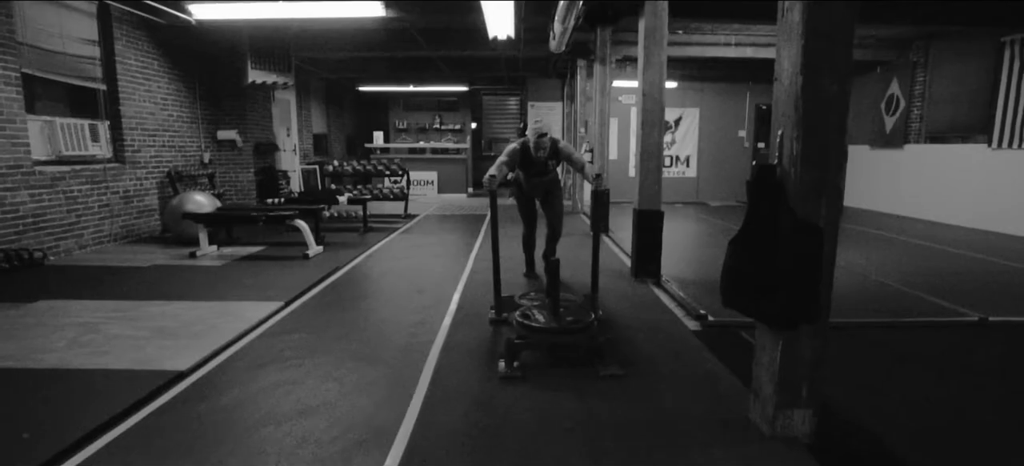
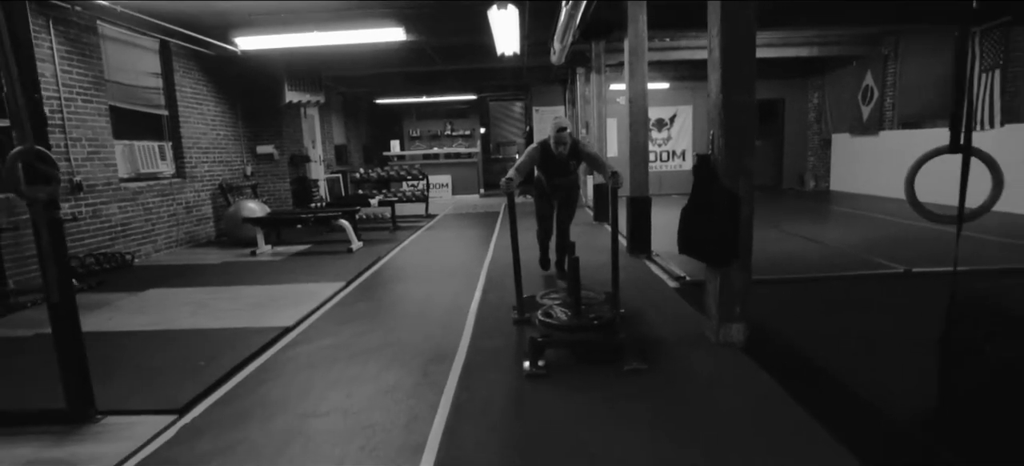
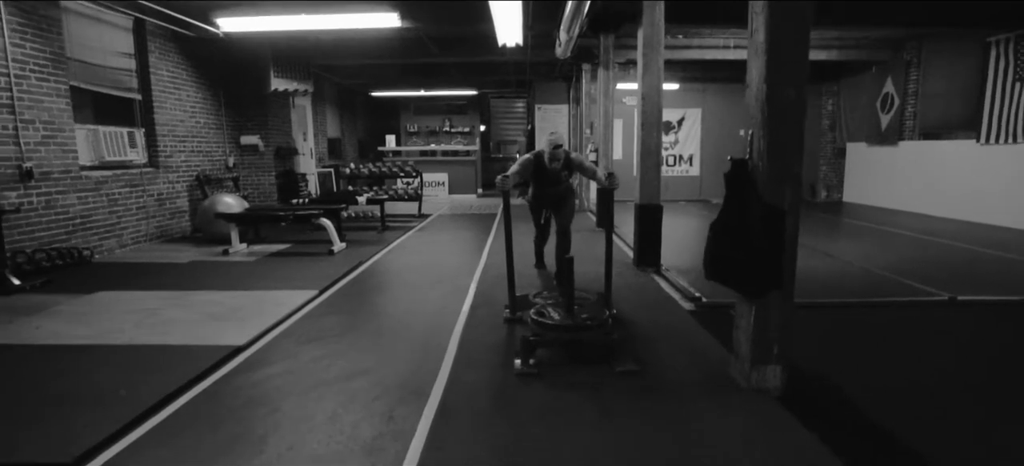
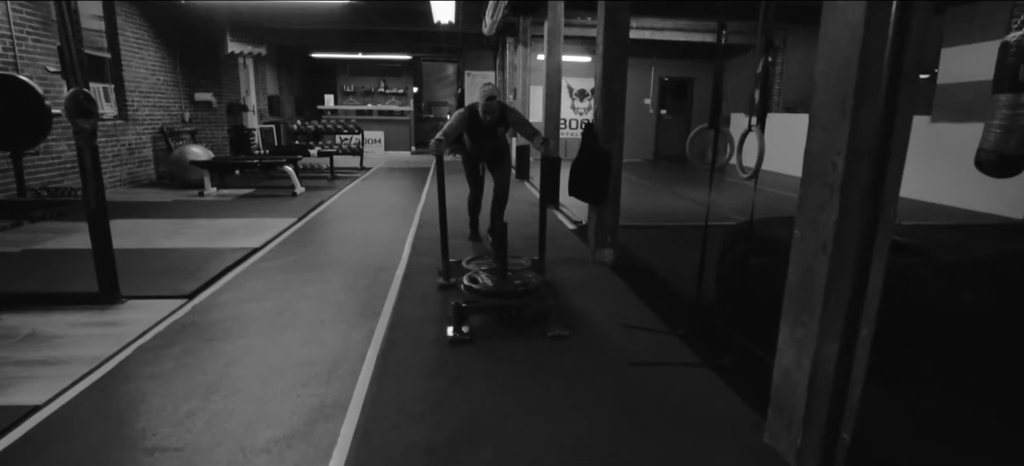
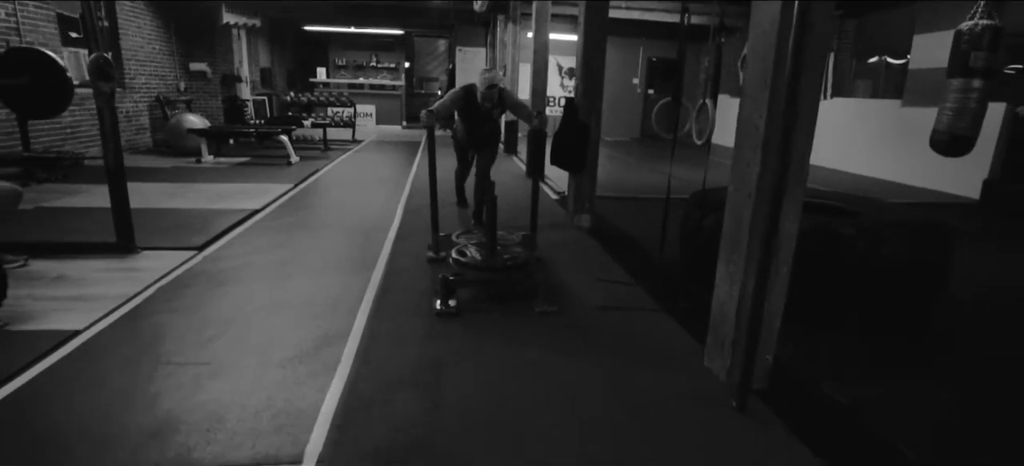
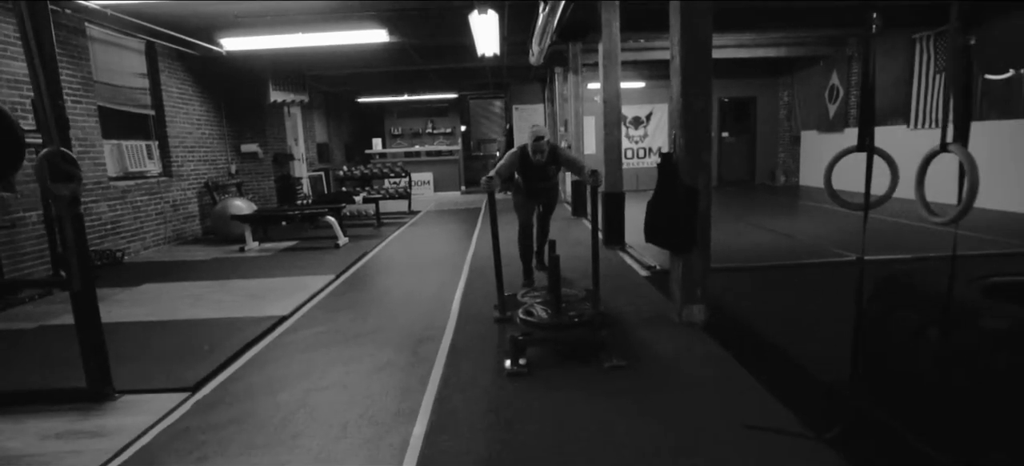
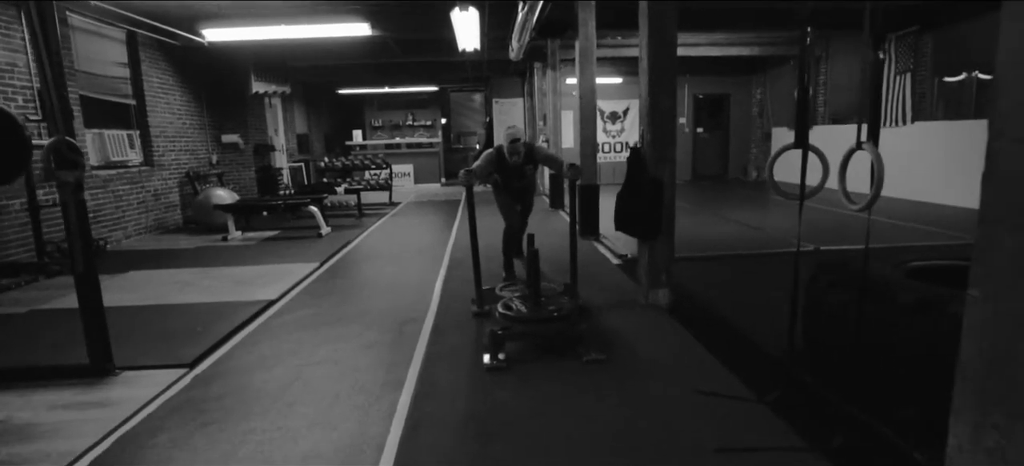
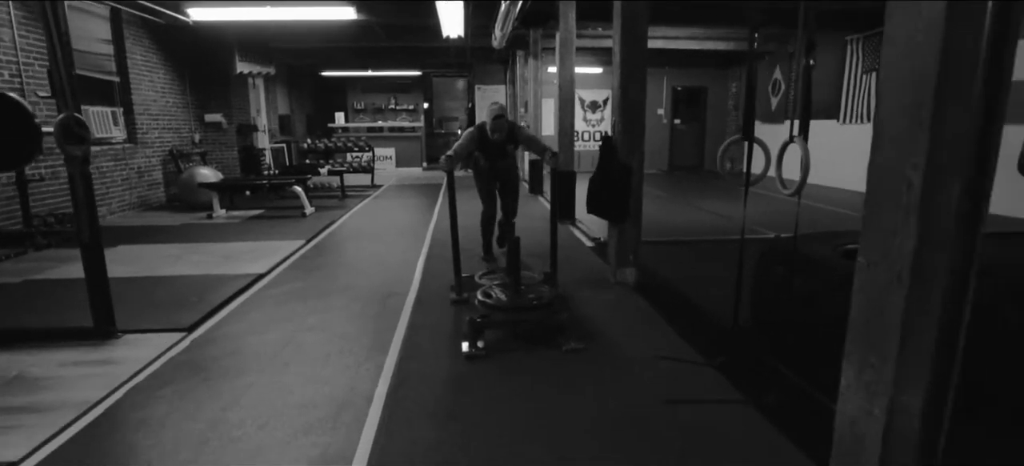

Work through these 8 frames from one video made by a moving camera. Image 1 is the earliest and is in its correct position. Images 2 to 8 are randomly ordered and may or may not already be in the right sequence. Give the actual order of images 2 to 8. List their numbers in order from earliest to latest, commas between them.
3, 2, 6, 7, 8, 4, 5
